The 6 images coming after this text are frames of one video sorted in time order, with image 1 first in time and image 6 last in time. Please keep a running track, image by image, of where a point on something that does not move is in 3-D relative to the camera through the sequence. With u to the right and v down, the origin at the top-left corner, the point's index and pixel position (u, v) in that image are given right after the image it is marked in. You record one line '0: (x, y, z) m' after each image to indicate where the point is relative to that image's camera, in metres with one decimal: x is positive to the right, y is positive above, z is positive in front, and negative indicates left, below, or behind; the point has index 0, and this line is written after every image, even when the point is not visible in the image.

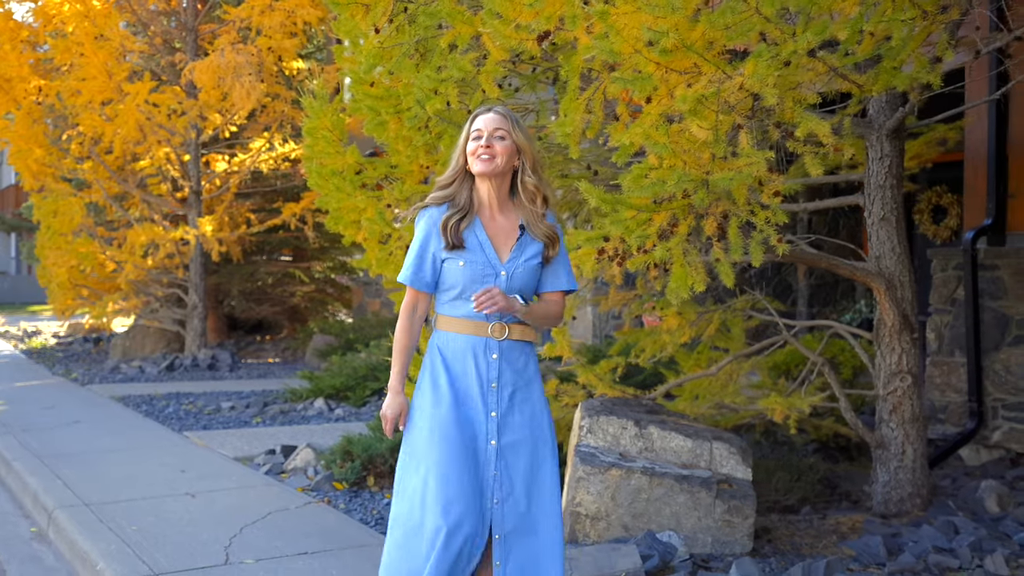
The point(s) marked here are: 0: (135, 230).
0: (-3.6, +0.6, +11.0) m
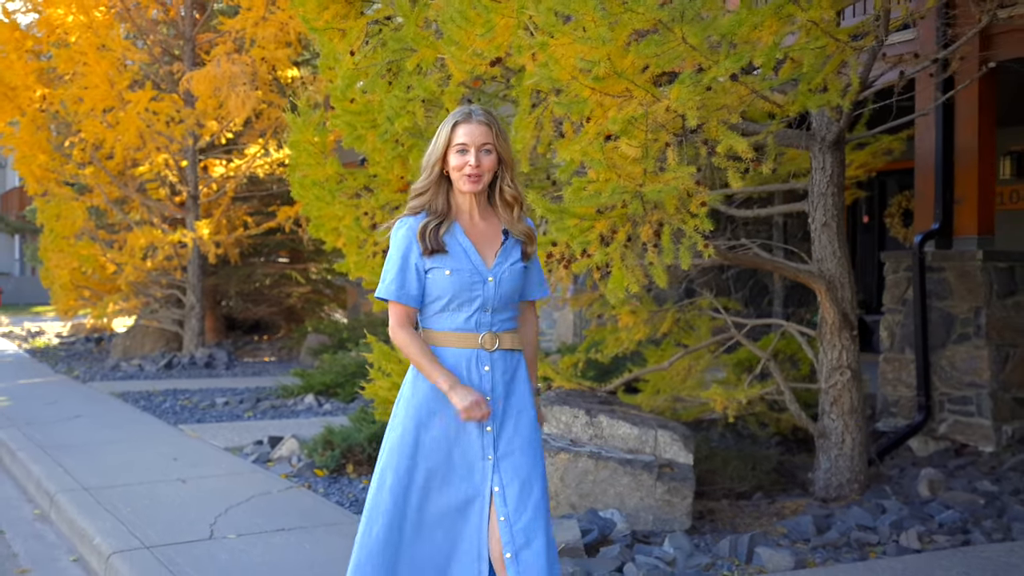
0: (-3.7, +0.5, +11.5) m
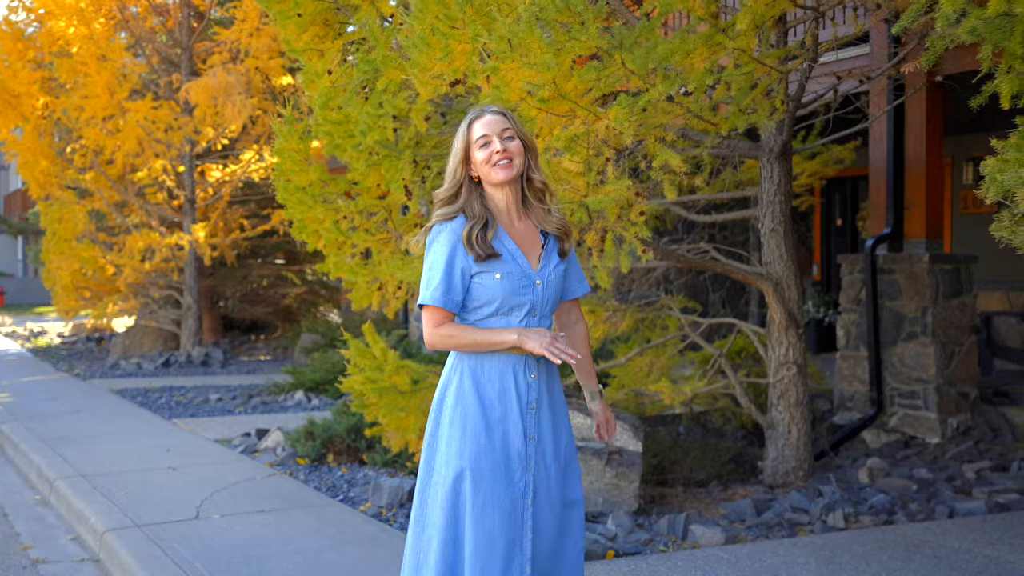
0: (-3.9, +0.5, +11.9) m
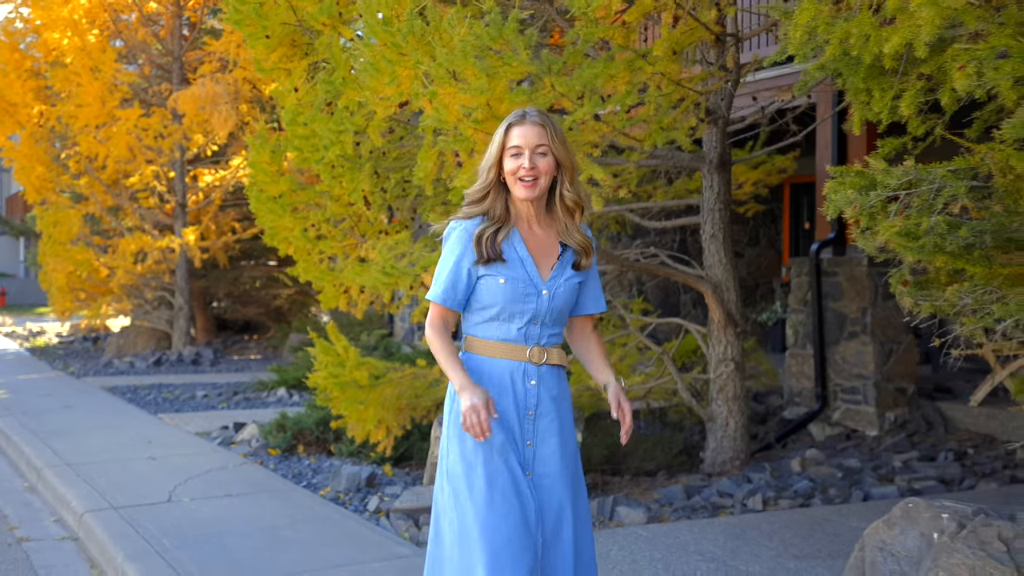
0: (-4.1, +0.5, +12.3) m
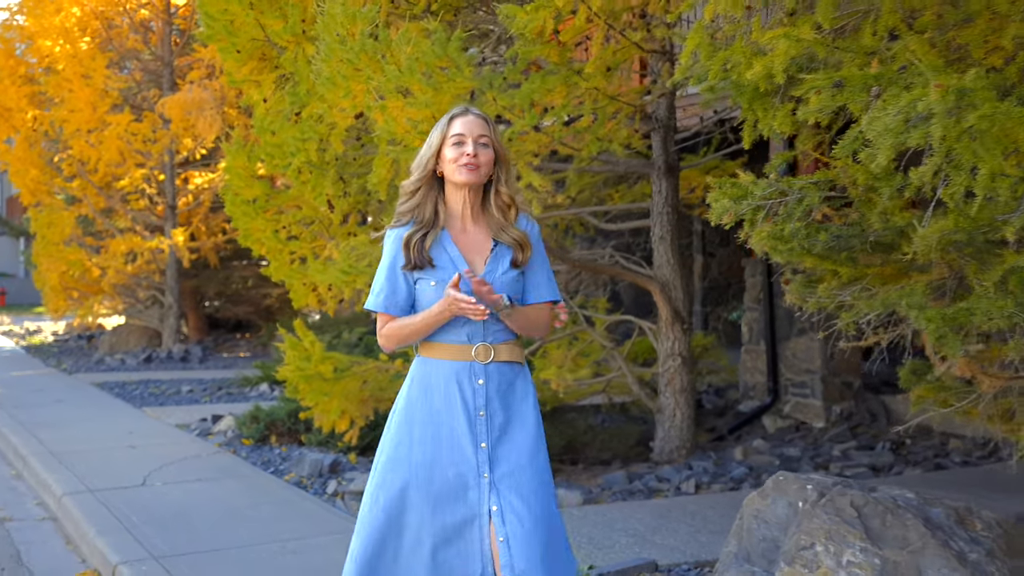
0: (-4.3, +0.5, +12.7) m
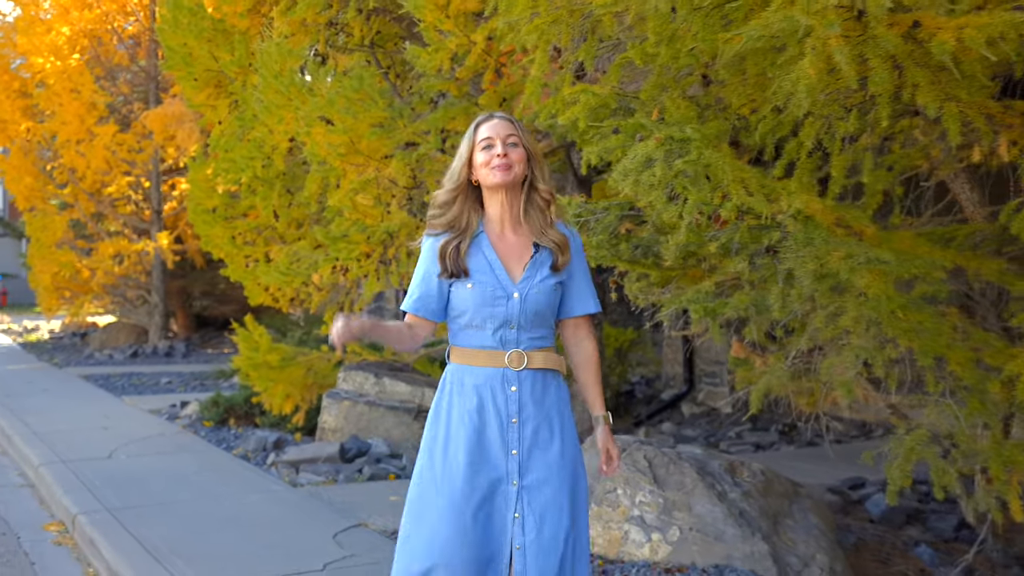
0: (-4.8, +0.5, +13.6) m
